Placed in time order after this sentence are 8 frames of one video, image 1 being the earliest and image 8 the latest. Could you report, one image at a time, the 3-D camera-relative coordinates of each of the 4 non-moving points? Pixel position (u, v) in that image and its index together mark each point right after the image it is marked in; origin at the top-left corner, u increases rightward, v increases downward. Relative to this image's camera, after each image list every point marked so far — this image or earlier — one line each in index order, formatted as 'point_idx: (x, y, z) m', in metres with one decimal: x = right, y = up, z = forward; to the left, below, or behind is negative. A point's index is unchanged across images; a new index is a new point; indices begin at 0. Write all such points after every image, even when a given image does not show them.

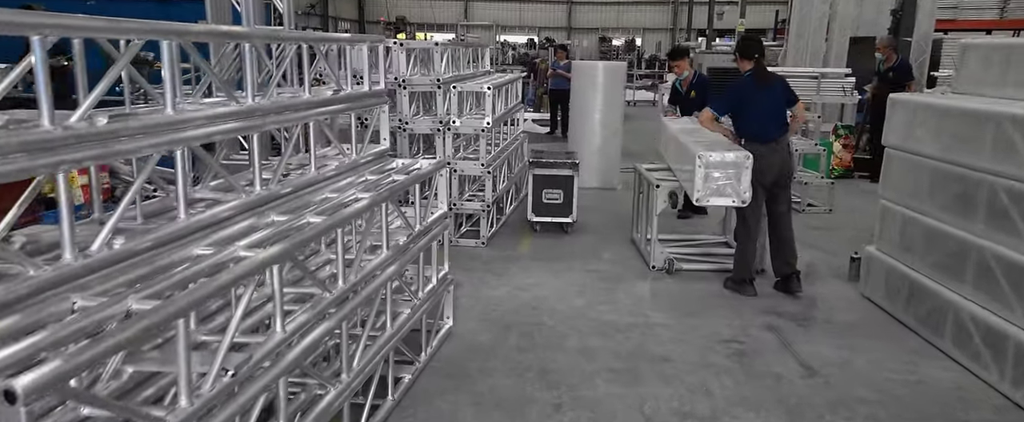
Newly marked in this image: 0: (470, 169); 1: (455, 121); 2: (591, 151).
0: (-0.4, +0.4, +7.4) m
1: (-0.6, +0.8, +7.4) m
2: (+1.1, +0.8, +11.0) m
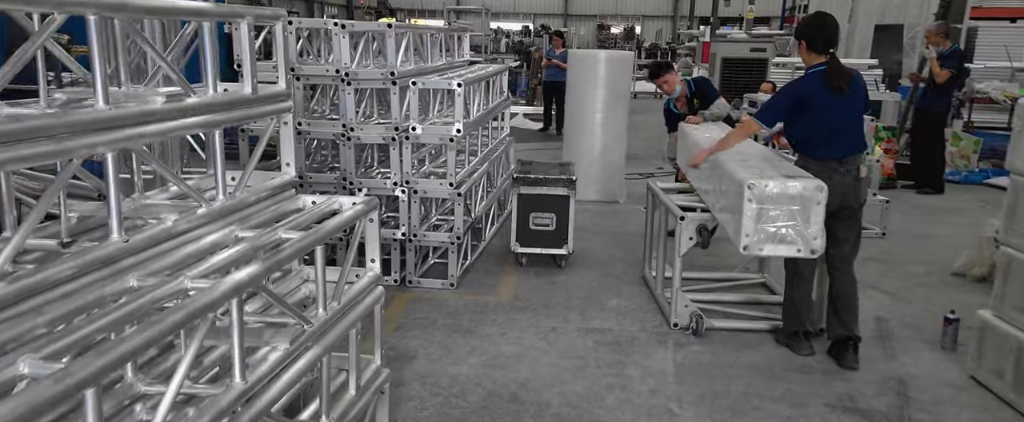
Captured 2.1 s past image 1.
0: (-0.6, +0.1, +5.7) m
1: (-0.7, +0.6, +5.7) m
2: (+0.9, +0.6, +9.3) m
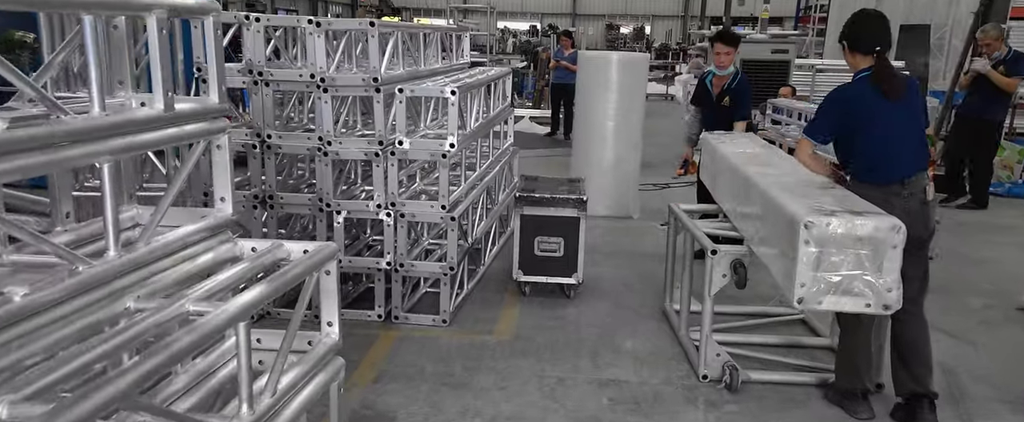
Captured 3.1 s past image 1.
0: (-0.6, 0.0, +5.0) m
1: (-0.7, +0.4, +4.9) m
2: (+1.0, +0.5, +8.5) m
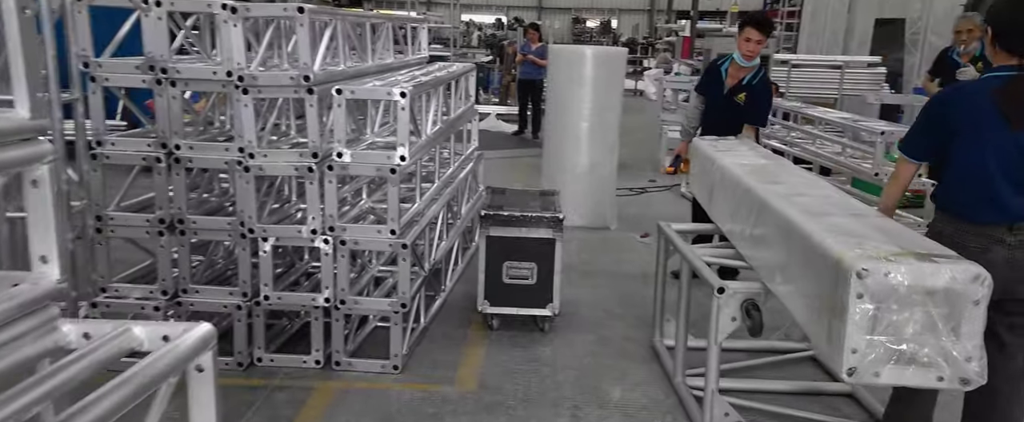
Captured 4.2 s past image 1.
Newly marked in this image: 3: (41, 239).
0: (-0.8, -0.2, +4.1) m
1: (-0.9, +0.3, +4.1) m
2: (+0.6, +0.4, +7.7) m
3: (-1.1, -0.1, +1.8) m
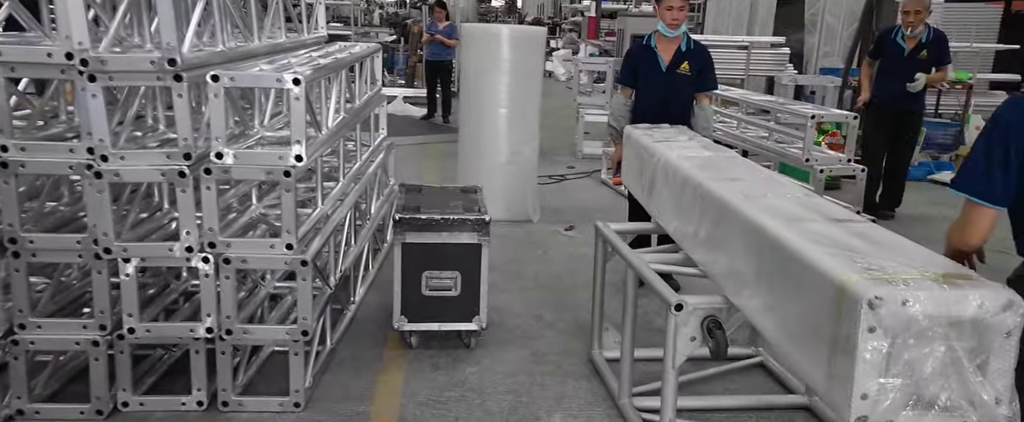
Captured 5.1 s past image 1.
0: (-1.1, -0.2, +3.5) m
1: (-1.2, +0.3, +3.3) m
2: (-0.2, +0.4, +7.2) m
3: (-1.2, -0.2, +1.1) m
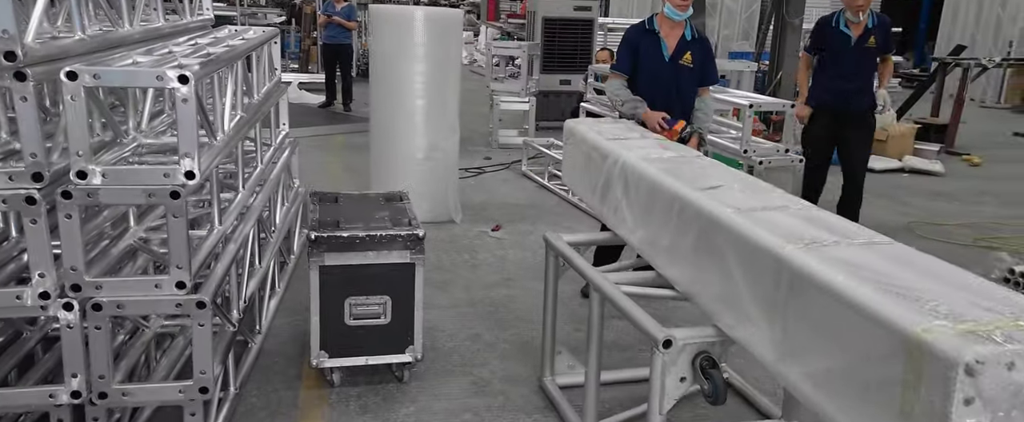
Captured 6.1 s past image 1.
0: (-1.3, -0.3, +2.7) m
1: (-1.4, +0.1, +2.6) m
2: (-0.9, +0.4, +6.5) m
3: (-1.1, -0.3, +0.4) m
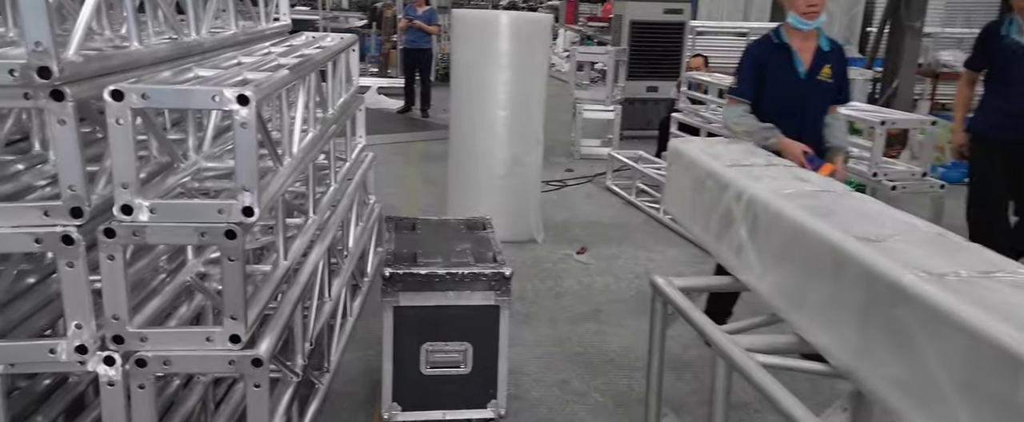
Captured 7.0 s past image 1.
0: (-1.0, -0.4, +2.3) m
1: (-1.1, 0.0, +2.2) m
2: (-0.2, +0.3, +6.1) m
3: (-1.0, -0.5, 0.0) m
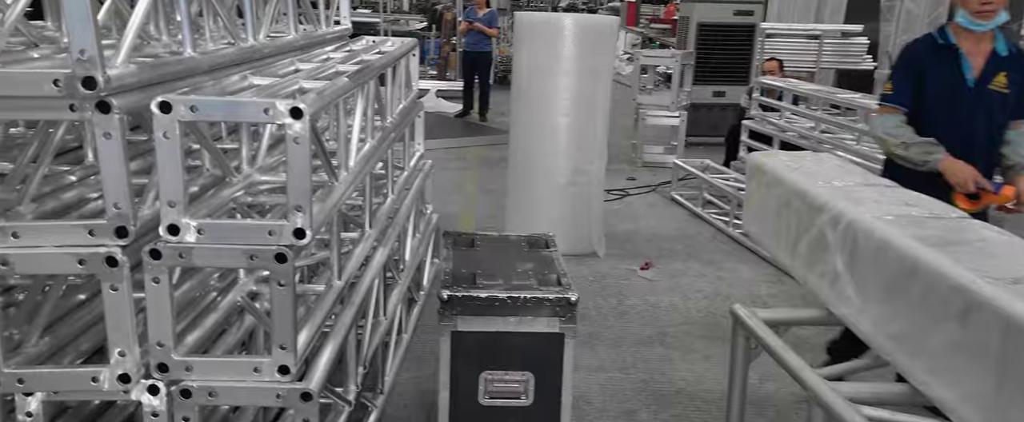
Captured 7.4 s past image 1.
0: (-0.8, -0.5, +2.2) m
1: (-0.9, 0.0, +2.1) m
2: (+0.3, +0.2, +5.8) m
3: (-0.9, -0.5, -0.2) m
